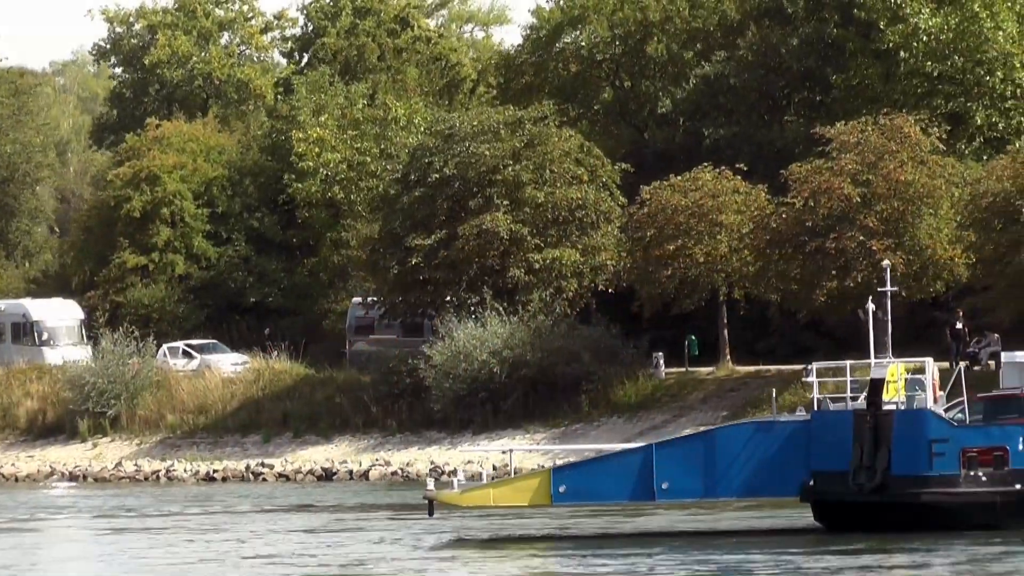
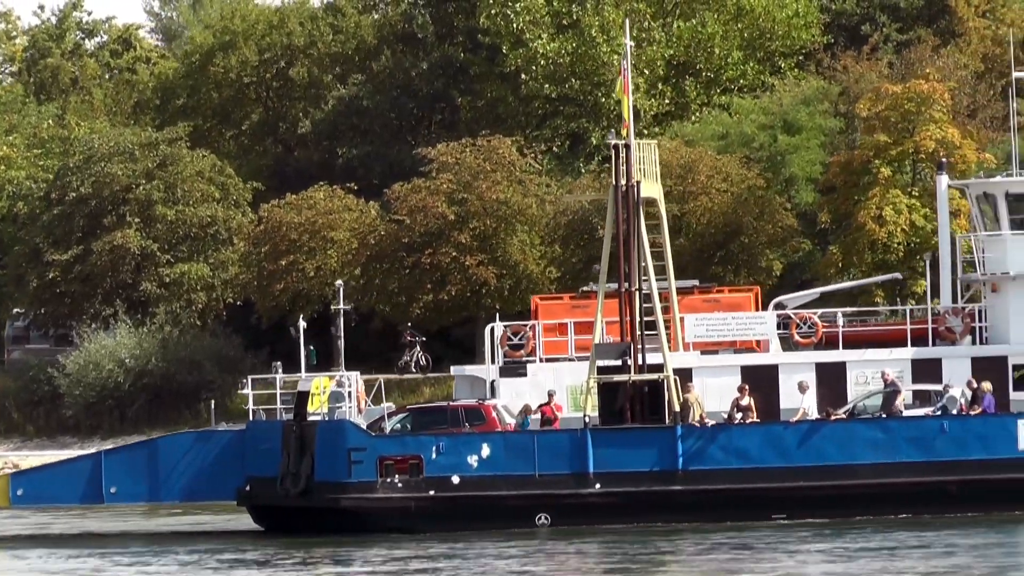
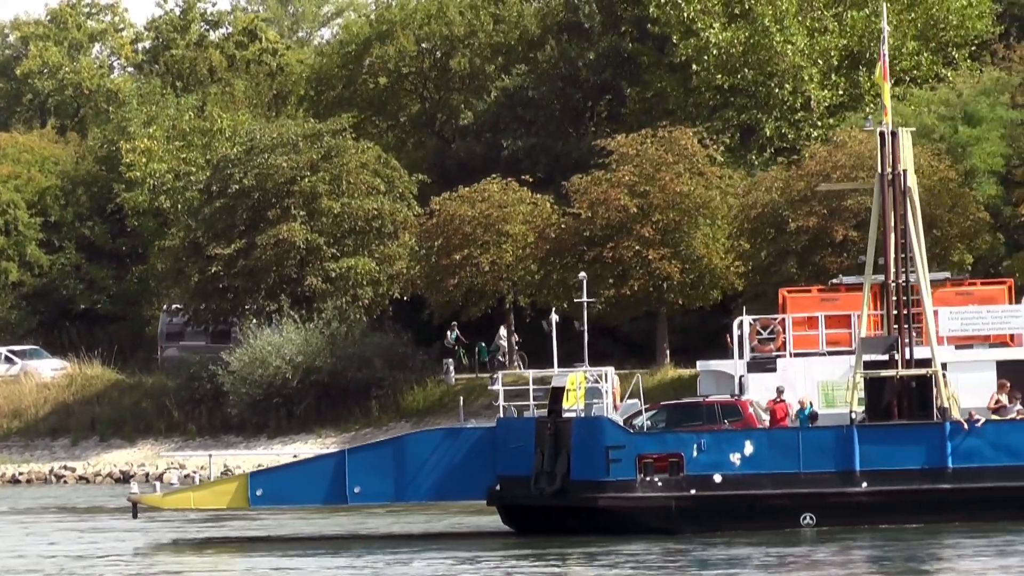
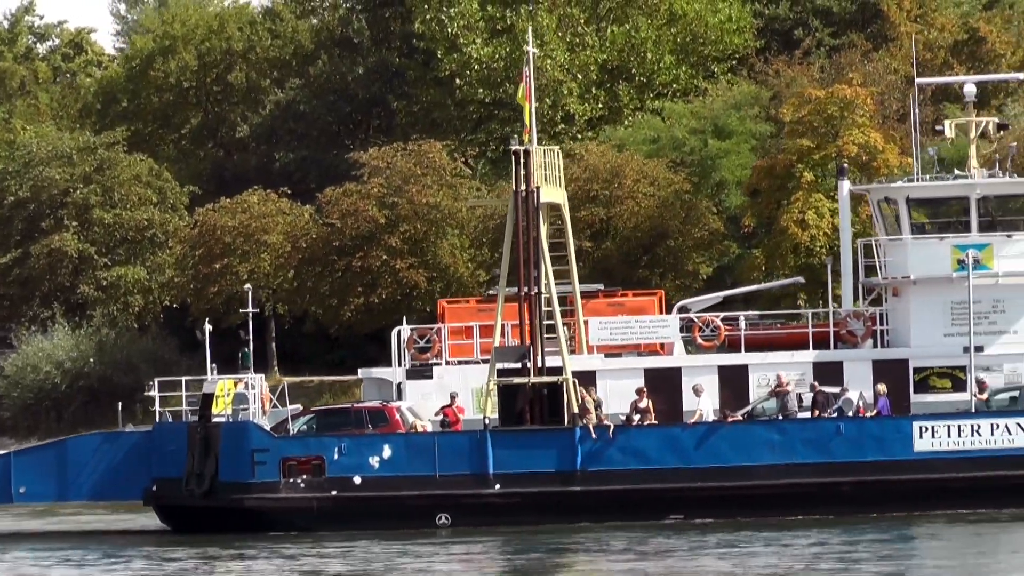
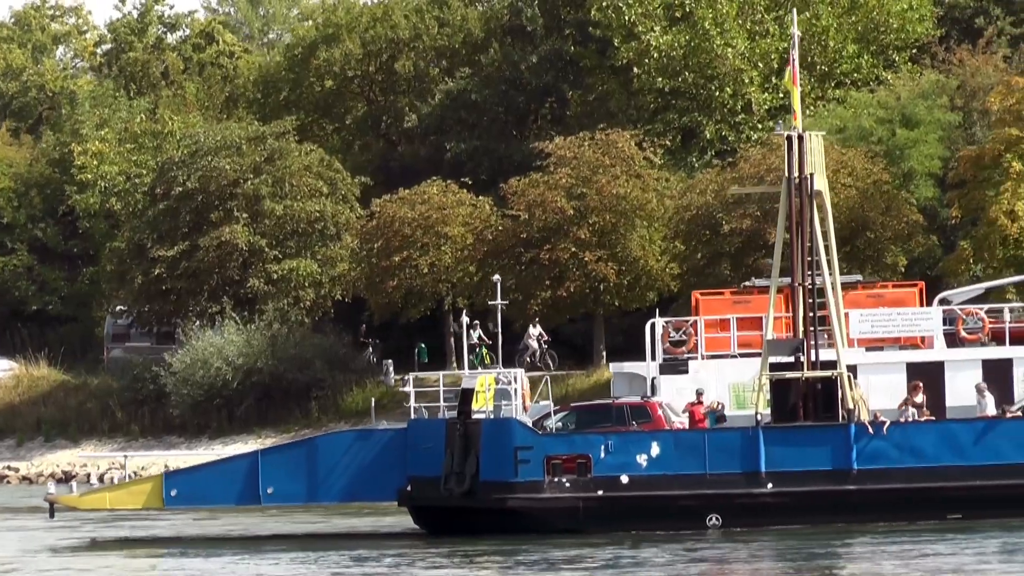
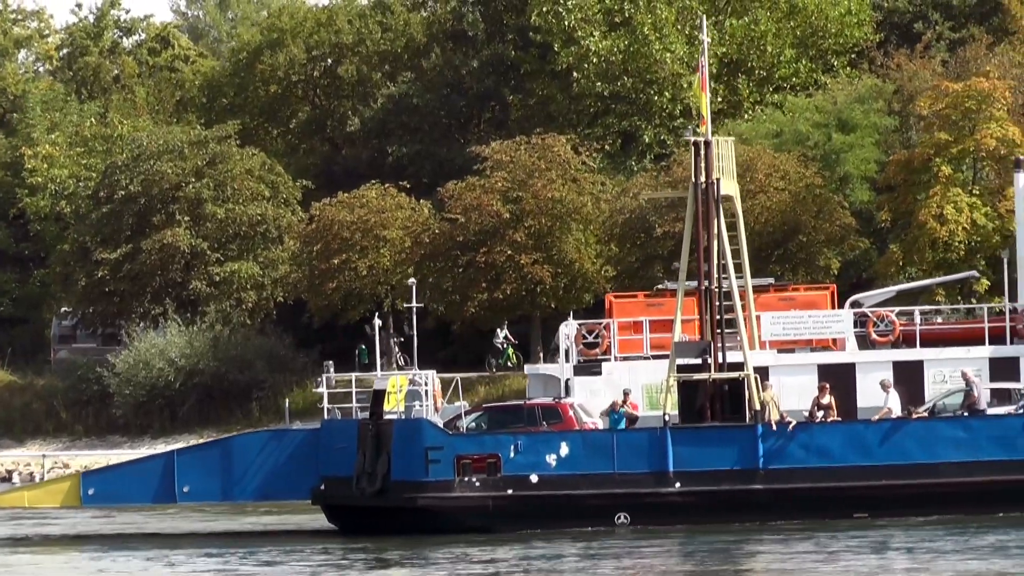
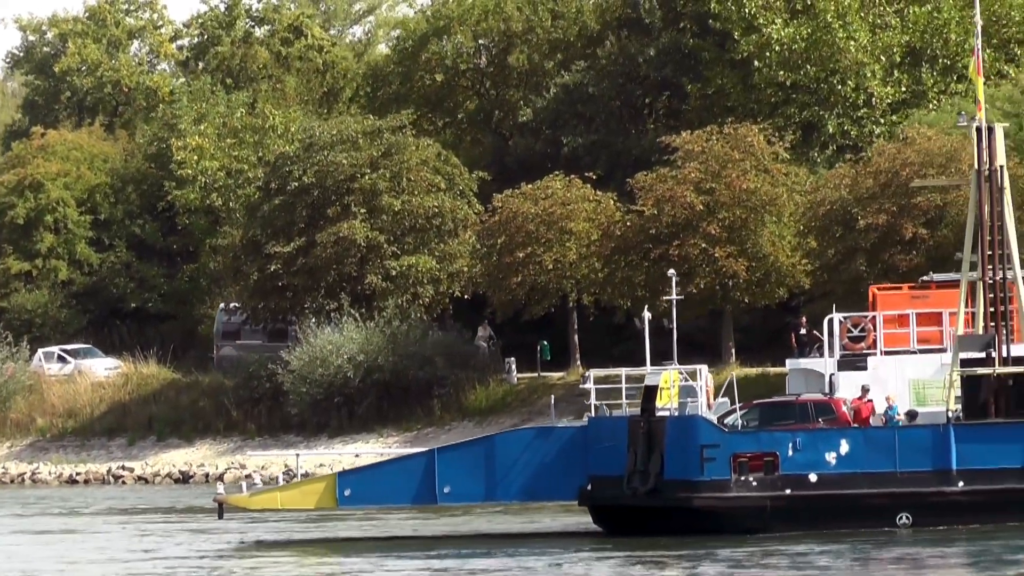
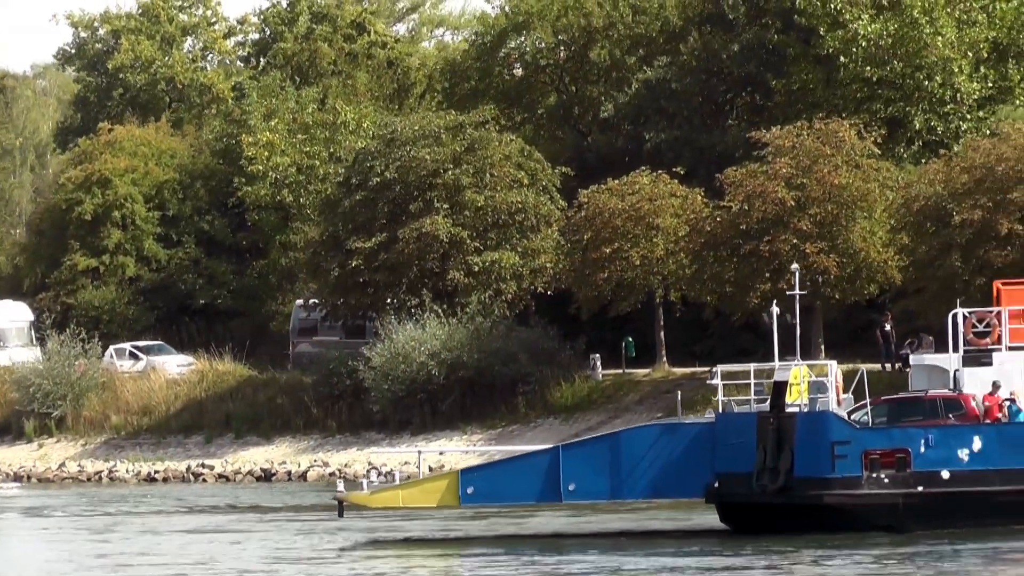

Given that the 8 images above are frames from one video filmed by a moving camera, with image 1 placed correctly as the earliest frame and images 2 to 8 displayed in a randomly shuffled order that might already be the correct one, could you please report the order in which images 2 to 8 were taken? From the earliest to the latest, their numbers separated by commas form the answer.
8, 7, 3, 5, 6, 2, 4
